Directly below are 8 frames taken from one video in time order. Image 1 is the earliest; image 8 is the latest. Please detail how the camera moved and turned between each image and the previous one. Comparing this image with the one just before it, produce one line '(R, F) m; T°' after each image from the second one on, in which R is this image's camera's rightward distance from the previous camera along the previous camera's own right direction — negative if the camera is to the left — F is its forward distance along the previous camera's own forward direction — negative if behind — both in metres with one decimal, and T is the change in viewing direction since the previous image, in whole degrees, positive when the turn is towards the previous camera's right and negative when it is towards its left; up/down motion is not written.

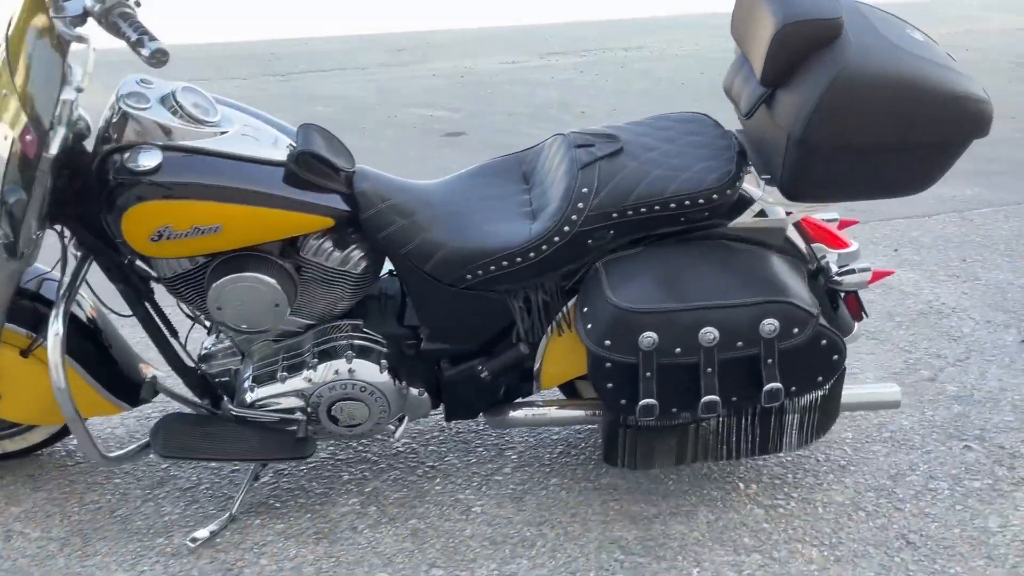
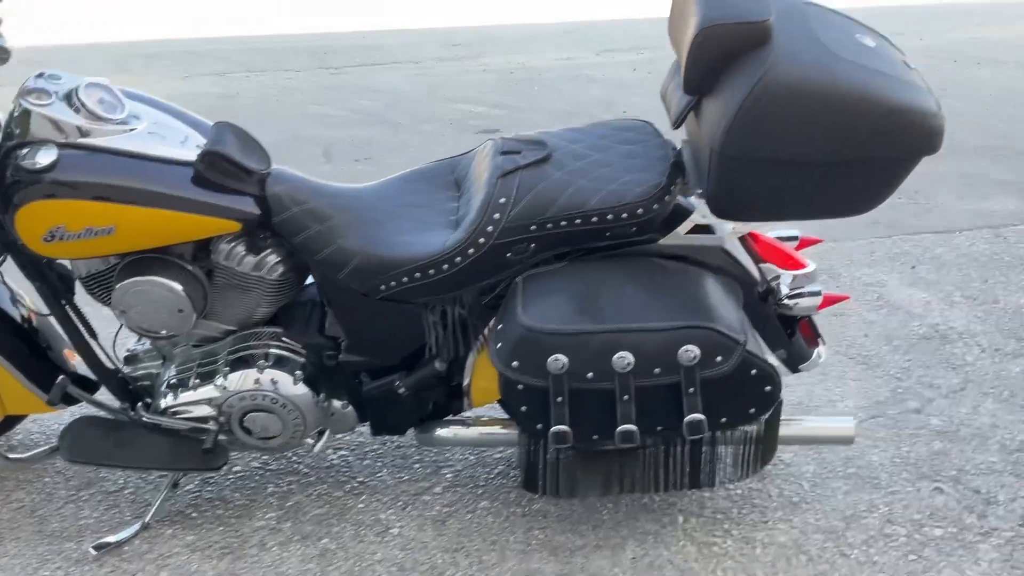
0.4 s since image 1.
(+0.4, +0.1) m; -5°
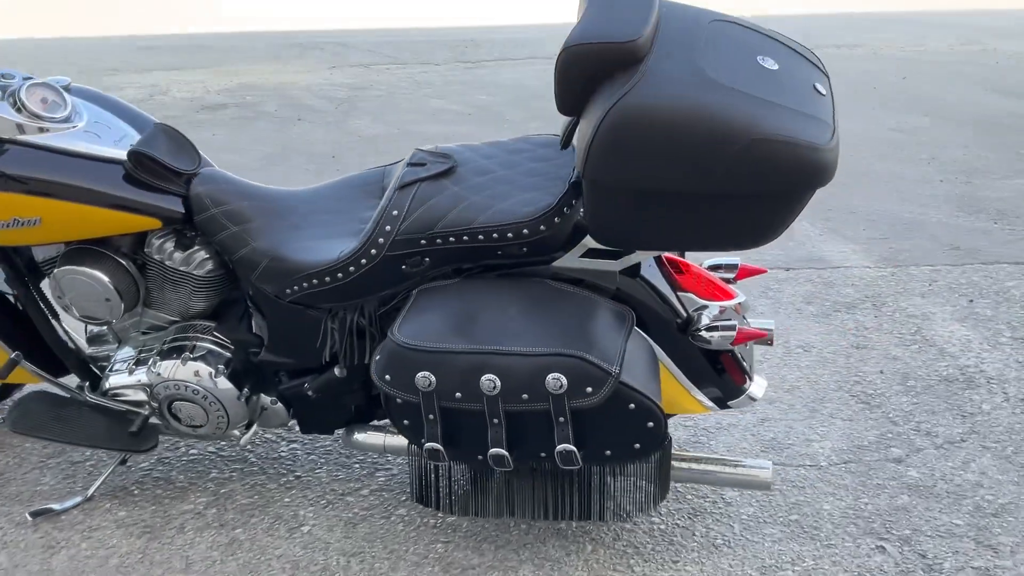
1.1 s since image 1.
(+0.6, +0.1) m; -10°
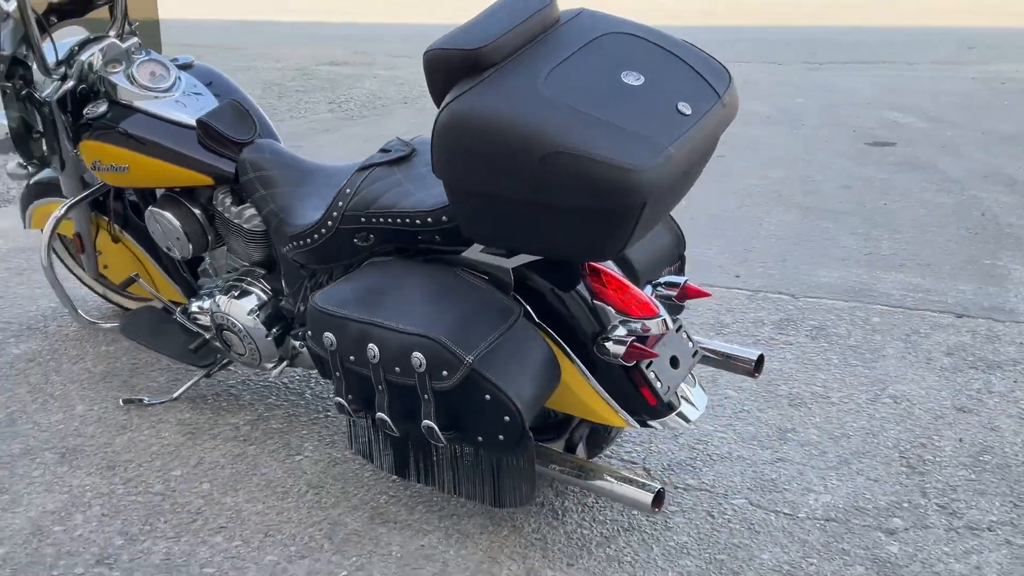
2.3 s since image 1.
(+1.1, +0.1) m; -24°
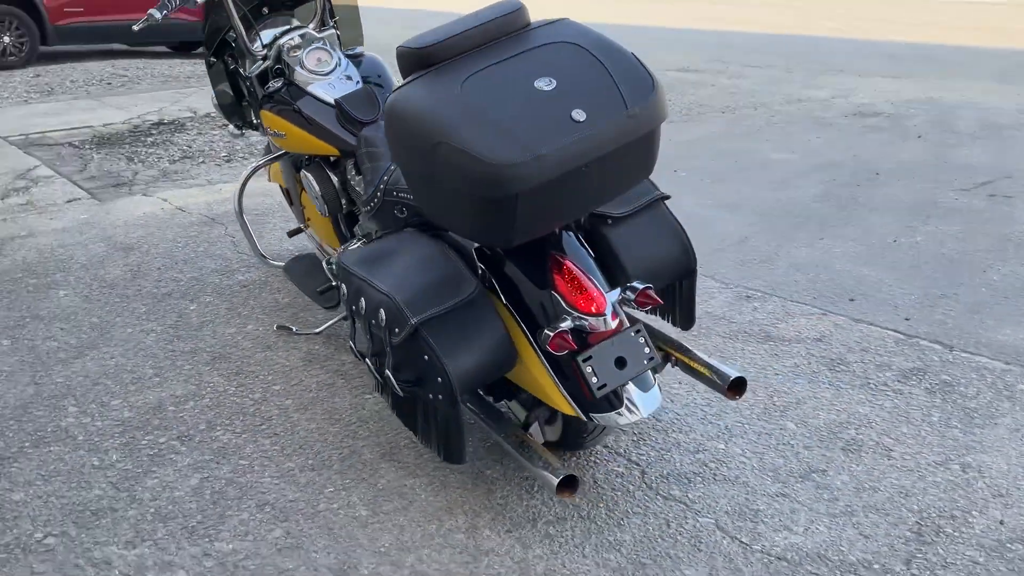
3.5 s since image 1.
(+1.0, 0.0) m; -23°
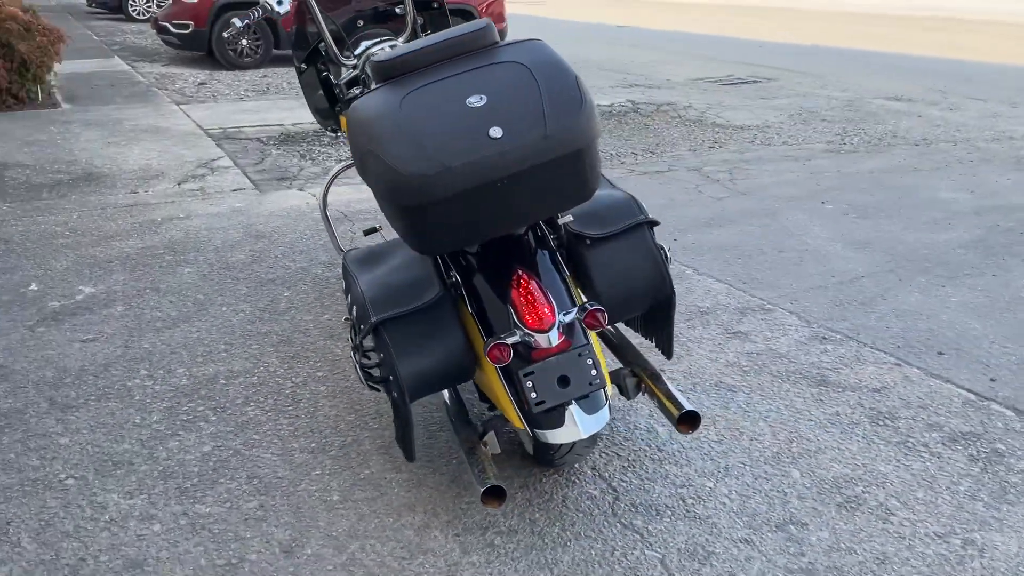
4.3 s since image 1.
(+0.7, 0.0) m; -13°
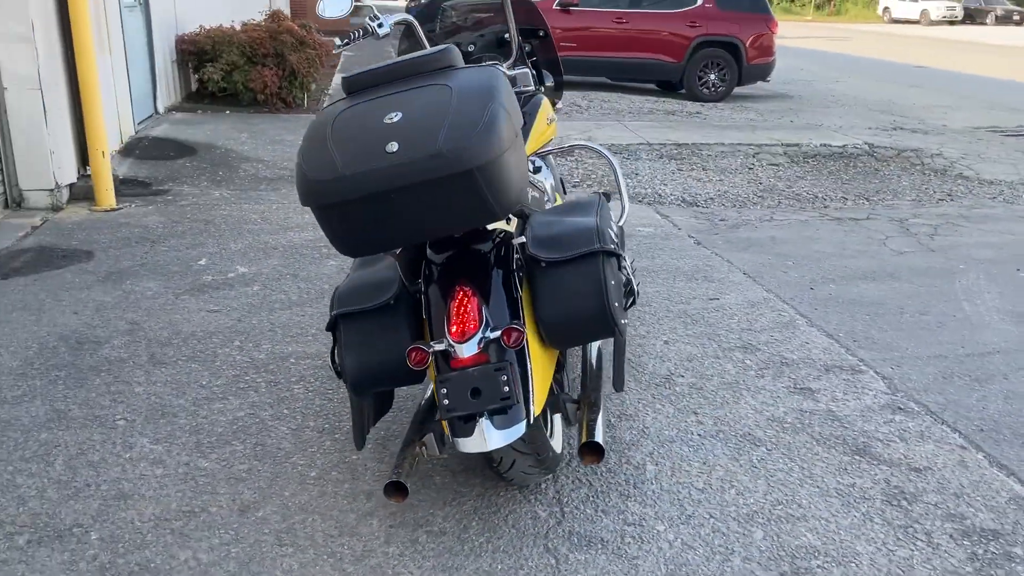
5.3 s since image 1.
(+0.9, 0.0) m; -17°
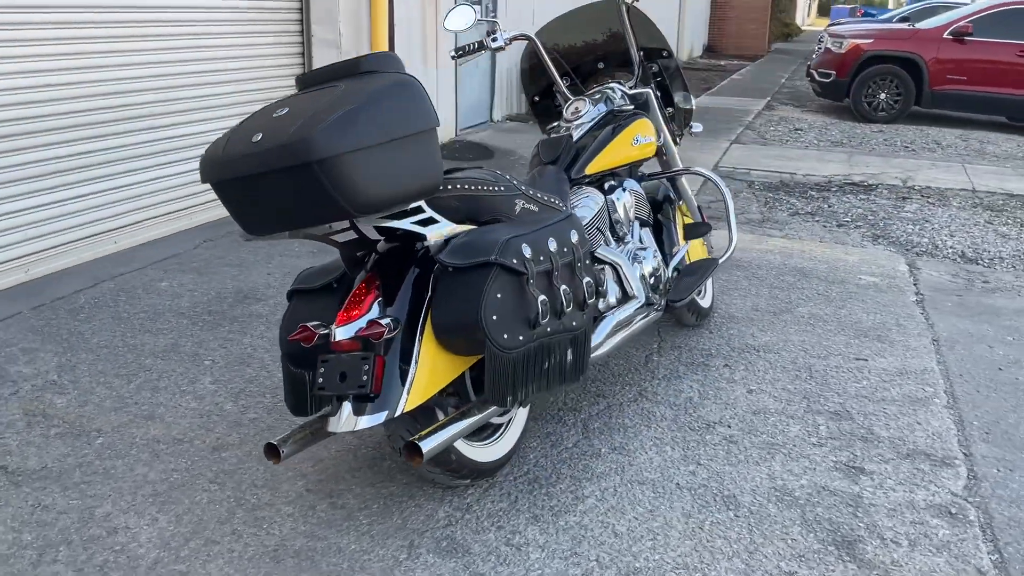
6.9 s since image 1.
(+1.4, +0.3) m; -25°
